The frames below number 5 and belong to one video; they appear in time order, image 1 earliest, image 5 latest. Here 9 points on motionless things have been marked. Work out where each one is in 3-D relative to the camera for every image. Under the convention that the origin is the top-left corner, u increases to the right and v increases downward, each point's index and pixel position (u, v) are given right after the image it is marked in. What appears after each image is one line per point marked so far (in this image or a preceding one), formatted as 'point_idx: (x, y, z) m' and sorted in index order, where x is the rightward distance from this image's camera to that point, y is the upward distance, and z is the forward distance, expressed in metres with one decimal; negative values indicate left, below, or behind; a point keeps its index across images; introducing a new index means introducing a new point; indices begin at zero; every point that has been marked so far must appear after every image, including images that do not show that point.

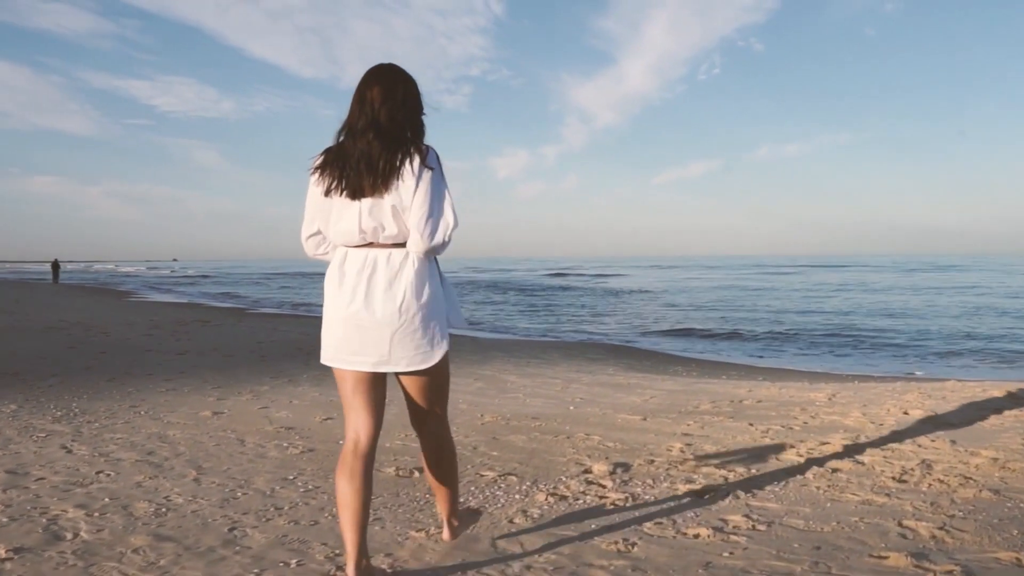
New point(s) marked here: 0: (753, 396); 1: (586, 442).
0: (+1.0, -0.5, +5.3) m
1: (+0.2, -0.5, +4.1) m
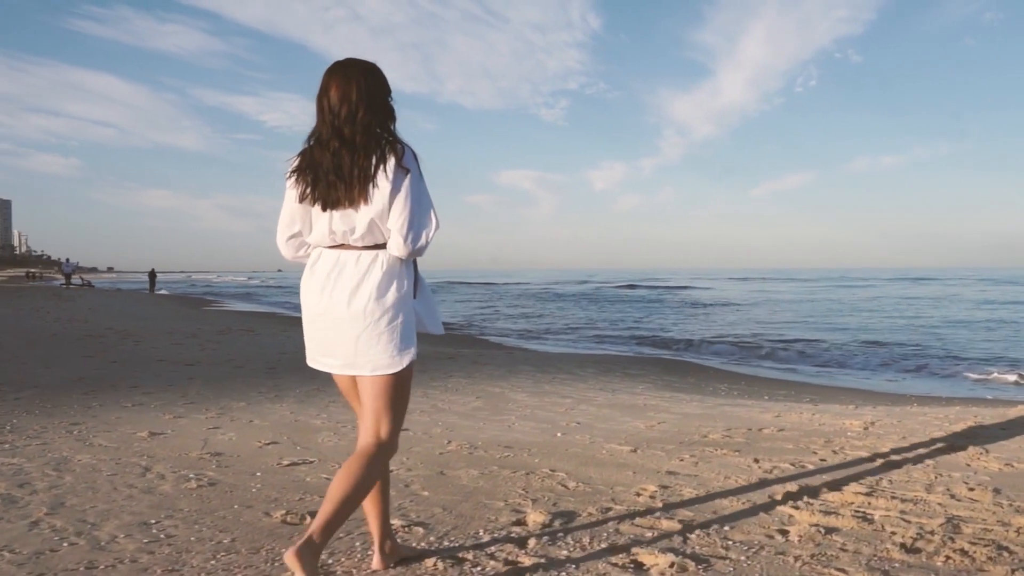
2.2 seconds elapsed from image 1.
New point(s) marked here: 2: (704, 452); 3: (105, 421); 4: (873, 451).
0: (+1.0, -0.5, +4.5) m
1: (+0.1, -0.5, +3.3) m
2: (+0.6, -0.5, +3.8) m
3: (-1.6, -0.5, +5.0) m
4: (+1.0, -0.5, +3.6) m
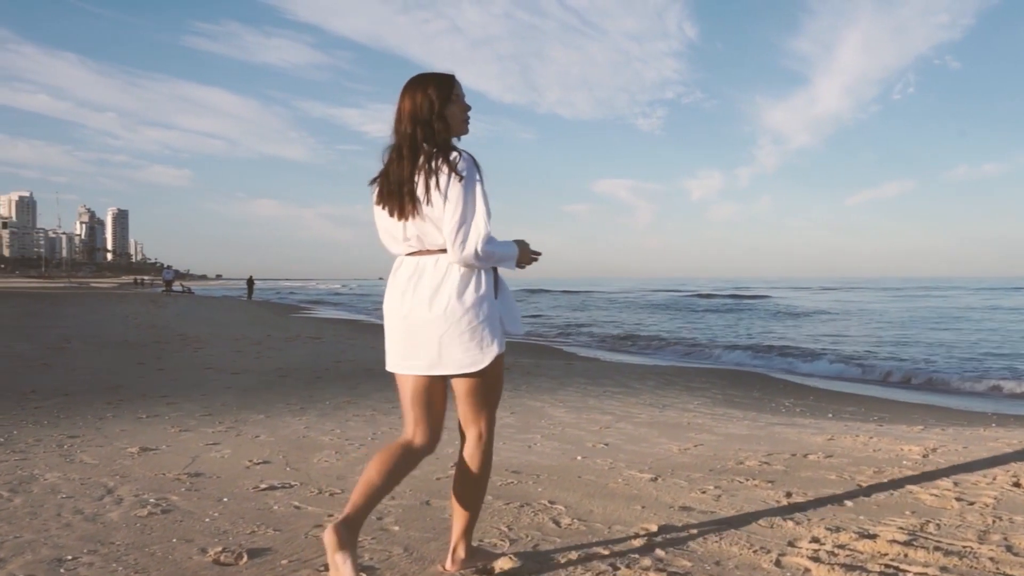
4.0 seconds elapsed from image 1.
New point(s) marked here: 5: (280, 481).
0: (+1.0, -0.5, +4.0) m
1: (+0.1, -0.5, +2.9) m
2: (+0.6, -0.5, +3.3) m
3: (-1.5, -0.6, +4.7) m
4: (+1.0, -0.5, +3.1) m
5: (-0.7, -0.5, +3.5) m
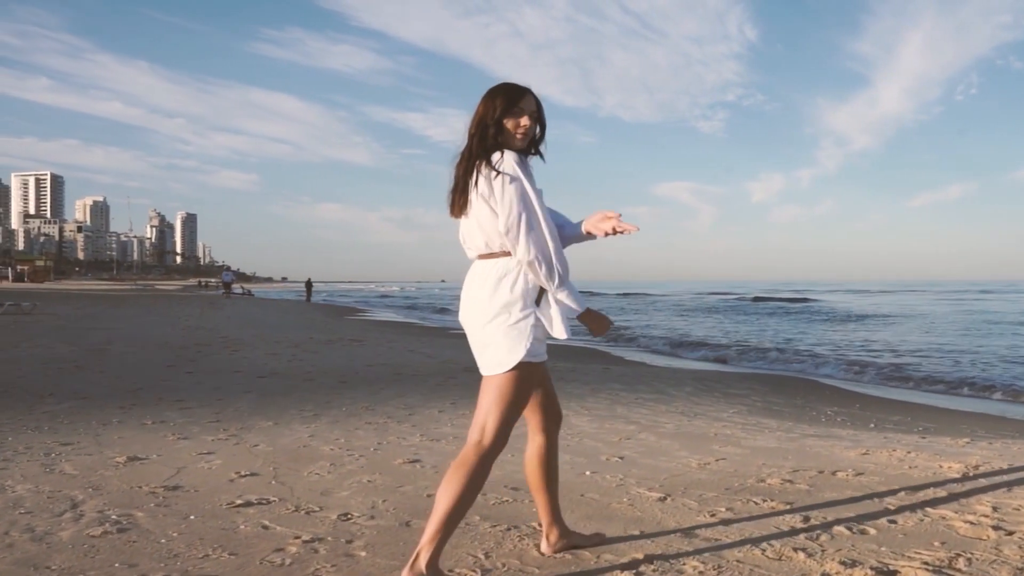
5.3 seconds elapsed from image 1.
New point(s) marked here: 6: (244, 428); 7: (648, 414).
0: (+1.0, -0.5, +3.6) m
1: (0.0, -0.5, +2.6) m
2: (+0.6, -0.5, +3.0) m
3: (-1.5, -0.6, +4.5) m
4: (+1.0, -0.5, +2.8) m
5: (-0.7, -0.5, +3.3) m
6: (-1.1, -0.6, +5.0) m
7: (+0.6, -0.6, +5.5) m
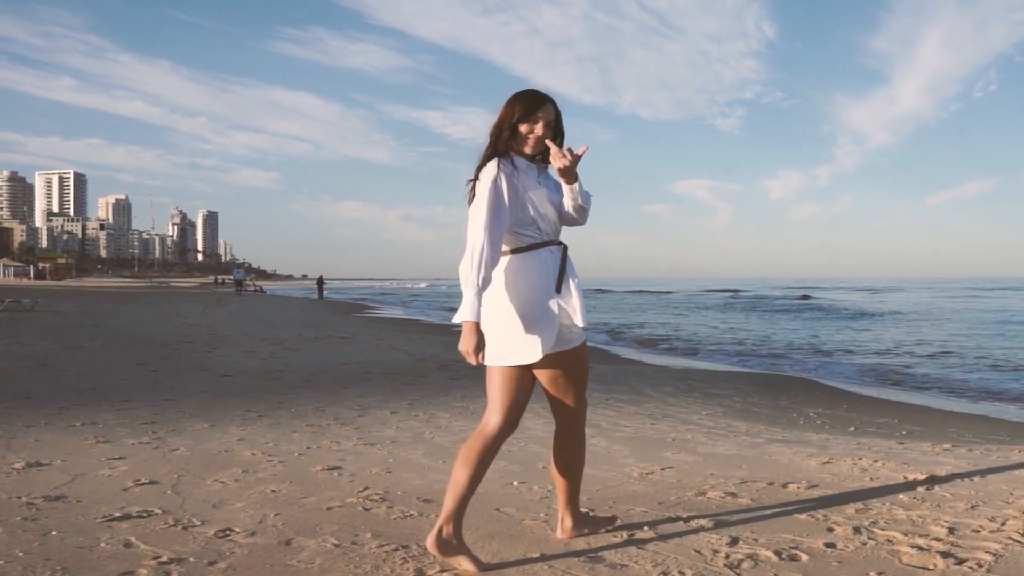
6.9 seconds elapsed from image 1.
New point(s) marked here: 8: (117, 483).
0: (+0.8, -0.5, +3.3) m
1: (-0.2, -0.5, +2.3) m
2: (+0.3, -0.5, +2.7) m
3: (-1.7, -0.5, +4.2) m
4: (+0.8, -0.5, +2.5) m
5: (-0.9, -0.5, +3.0) m
6: (-1.3, -0.5, +4.7) m
7: (+0.4, -0.5, +5.2) m
8: (-1.1, -0.5, +3.4) m
